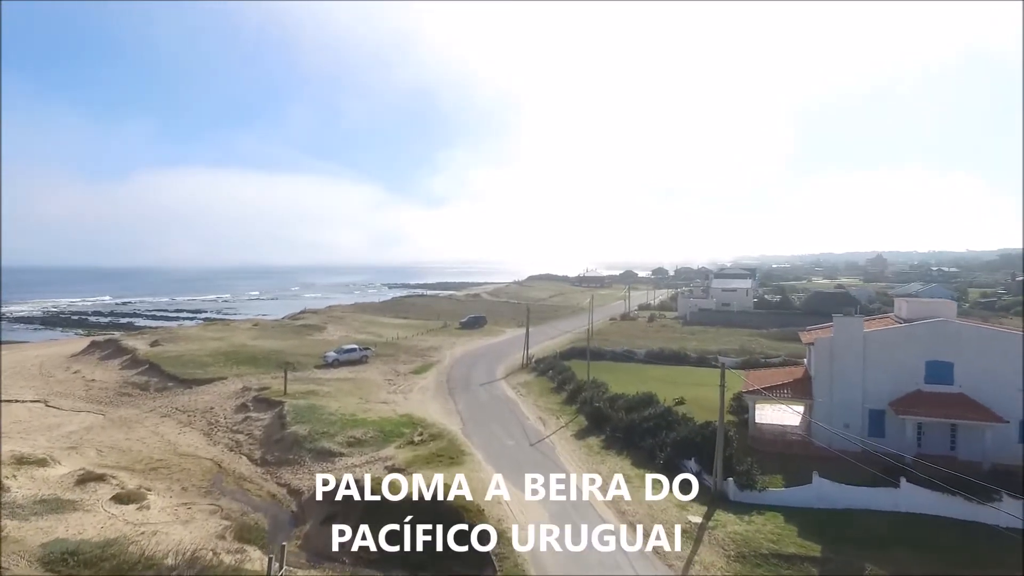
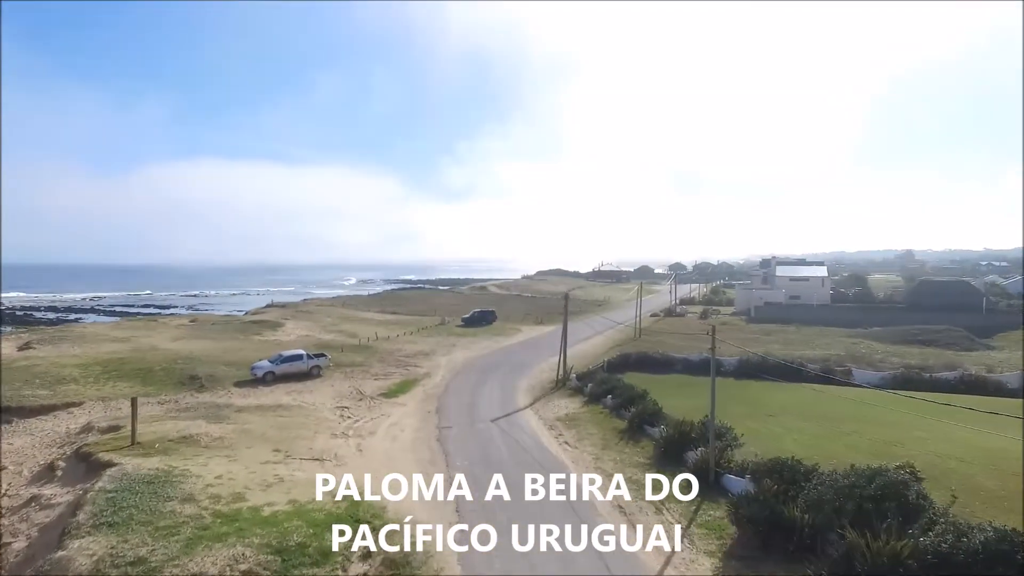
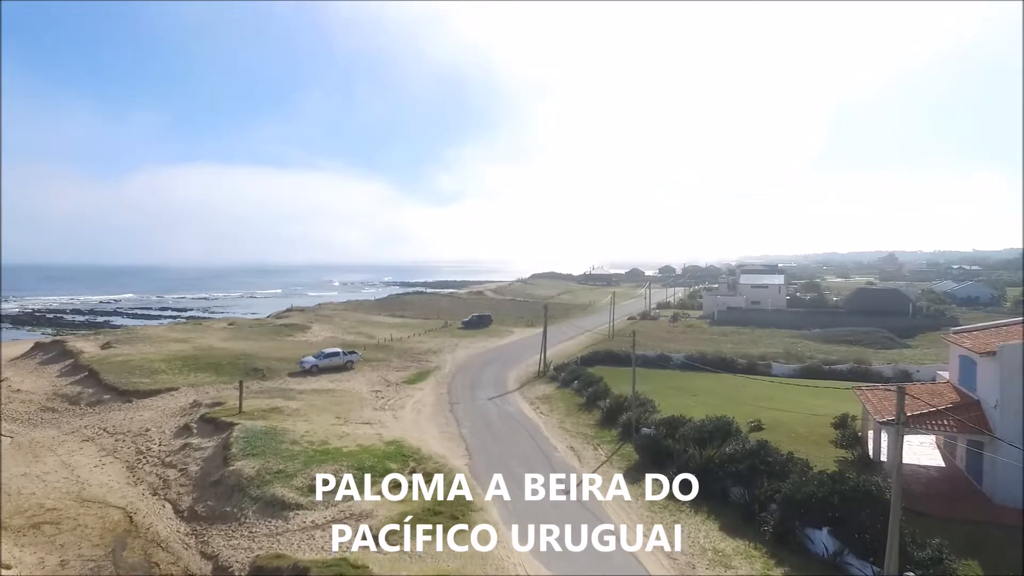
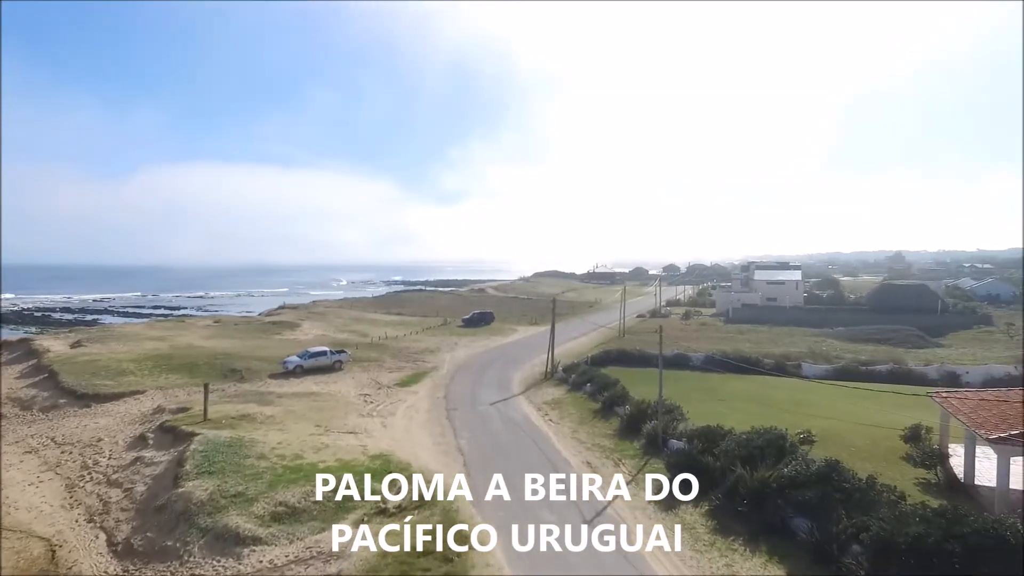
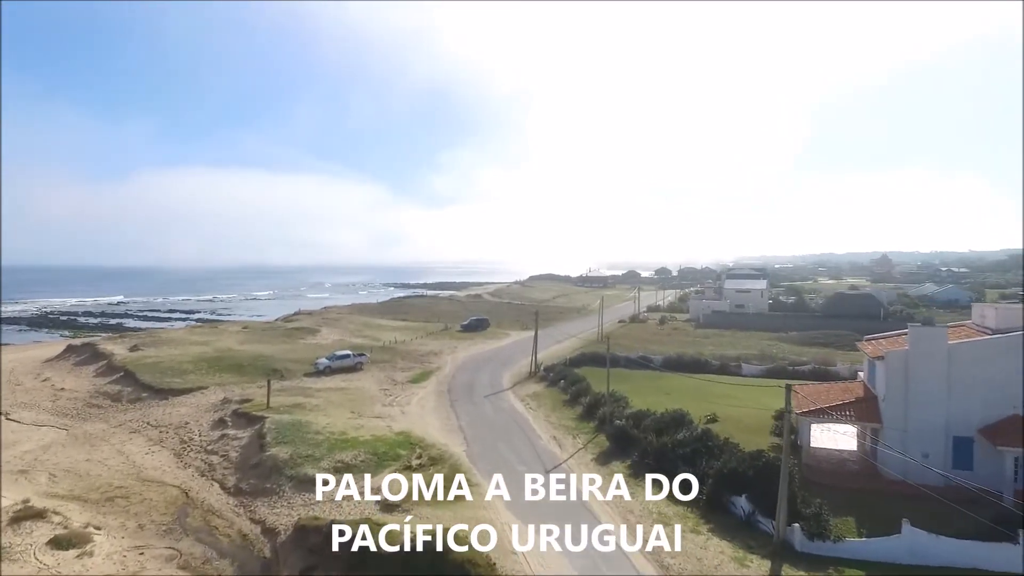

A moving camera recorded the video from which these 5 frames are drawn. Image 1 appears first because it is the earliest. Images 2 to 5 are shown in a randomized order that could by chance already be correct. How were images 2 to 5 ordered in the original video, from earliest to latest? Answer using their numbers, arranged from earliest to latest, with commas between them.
5, 3, 4, 2
